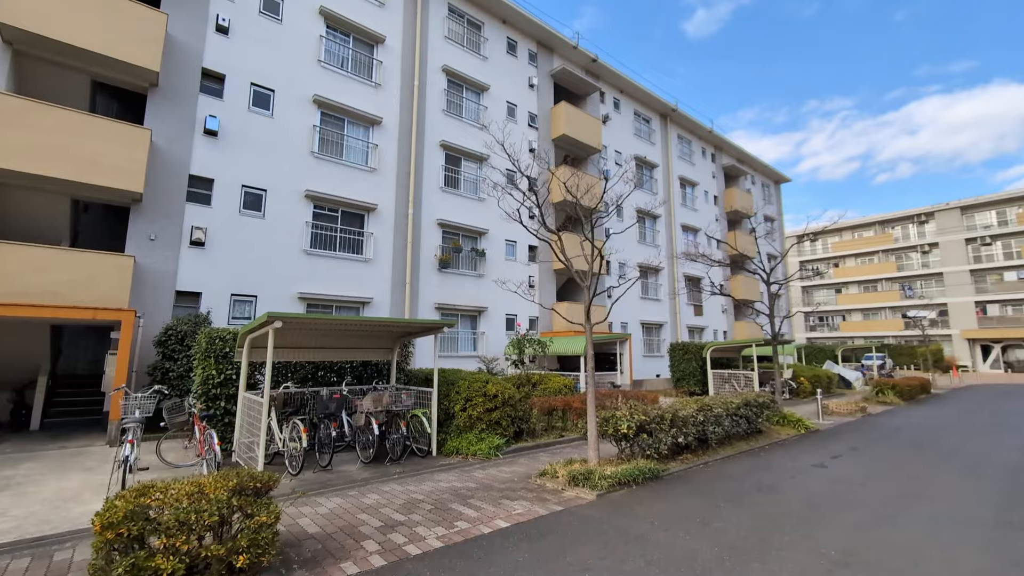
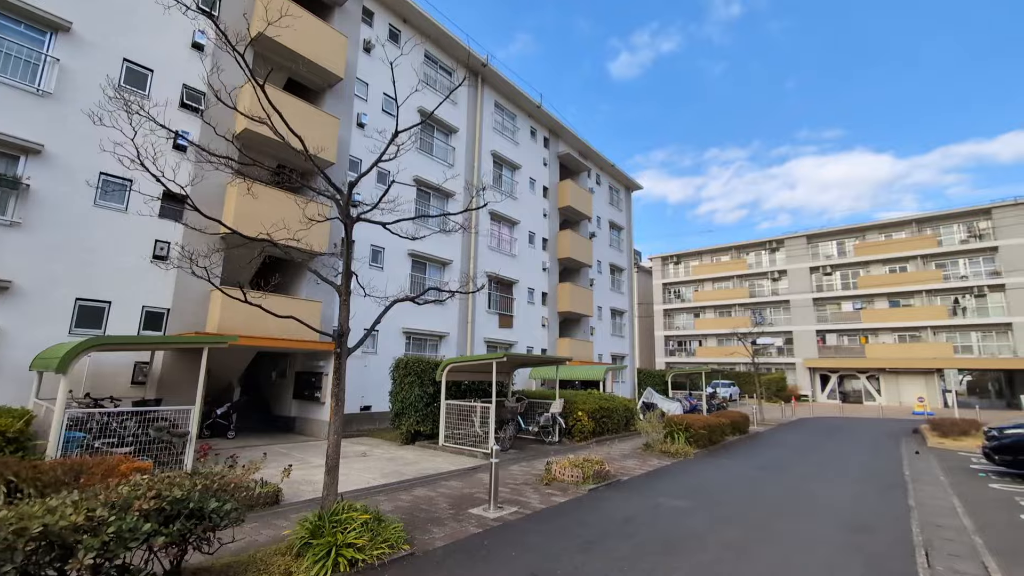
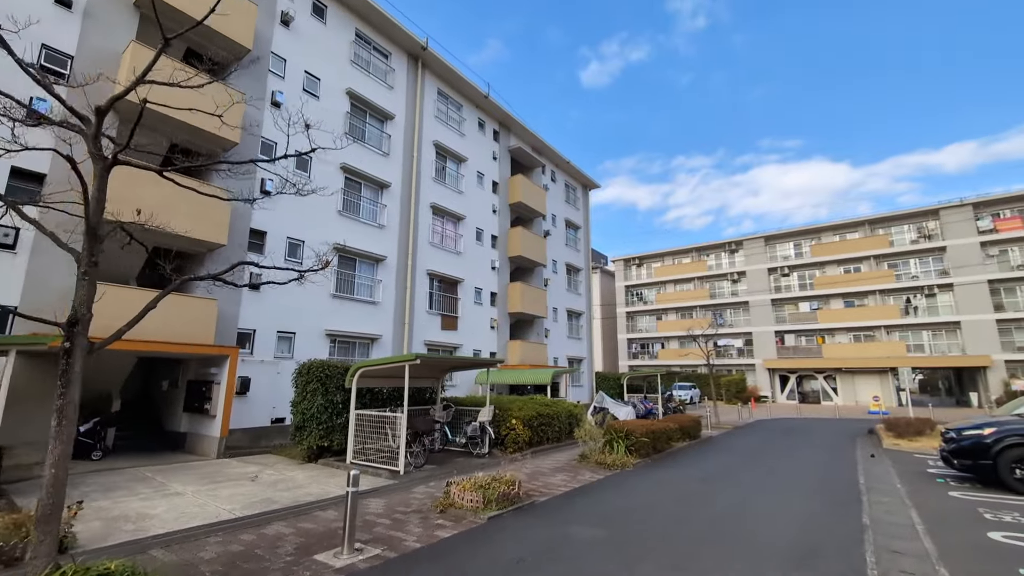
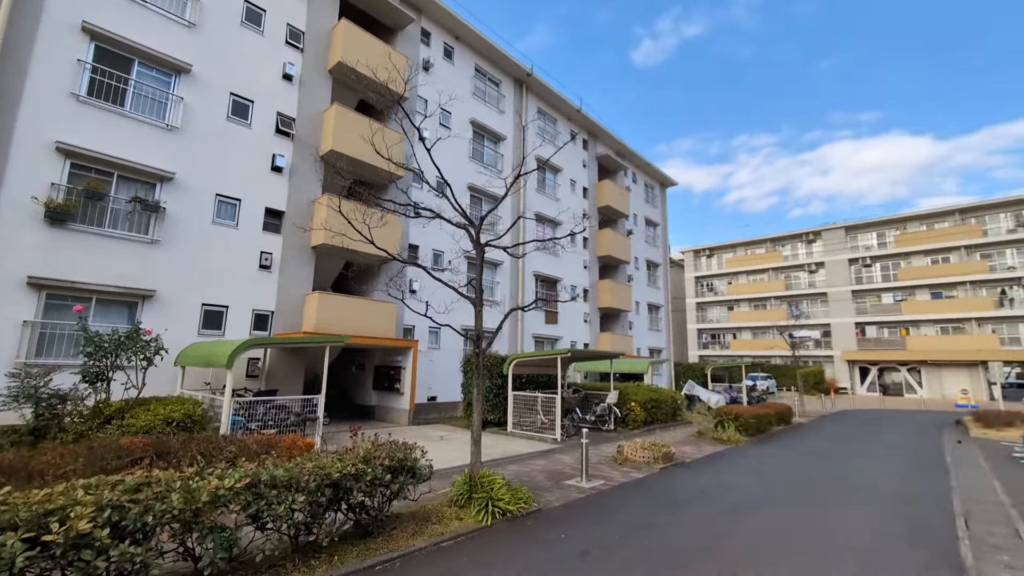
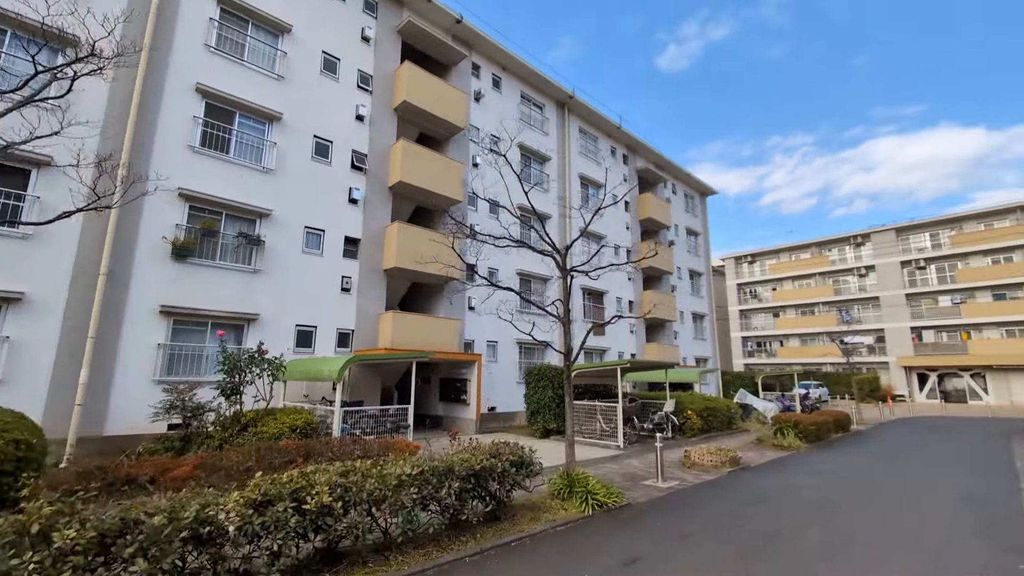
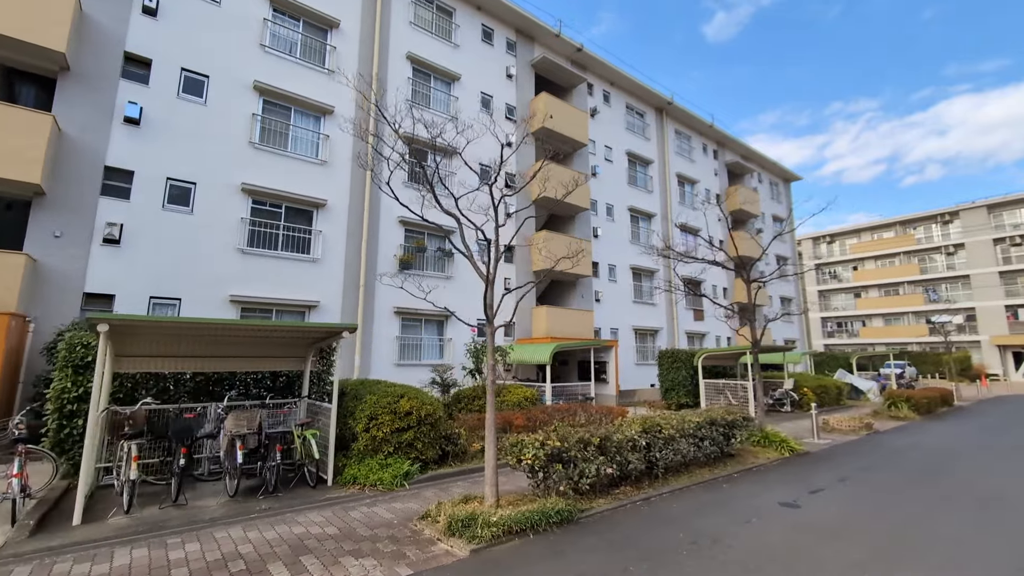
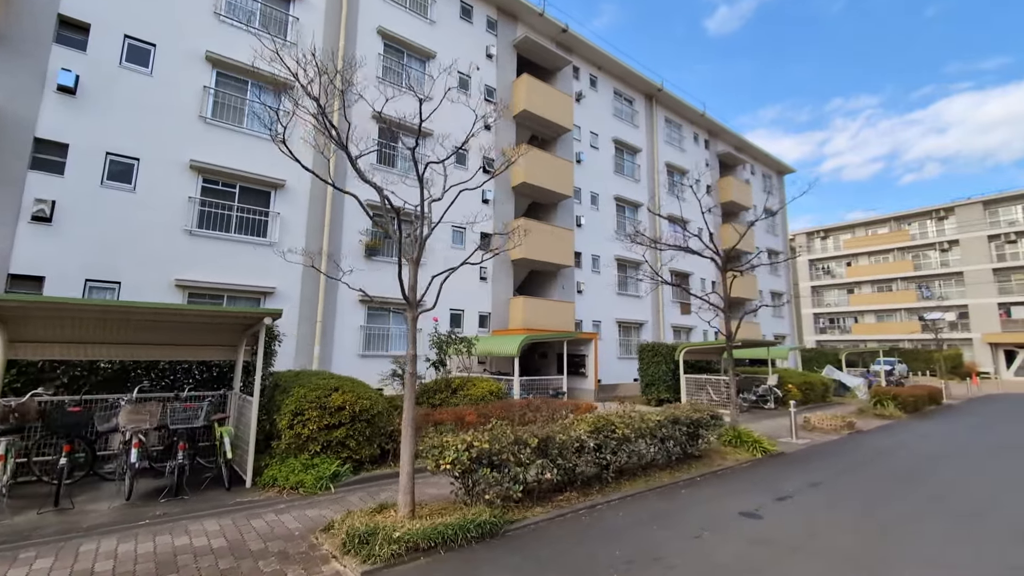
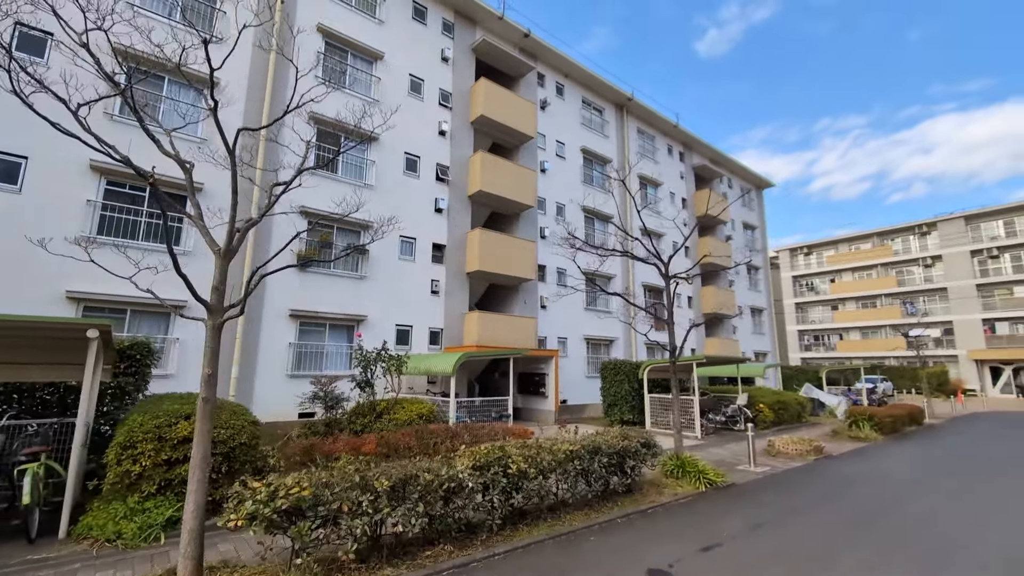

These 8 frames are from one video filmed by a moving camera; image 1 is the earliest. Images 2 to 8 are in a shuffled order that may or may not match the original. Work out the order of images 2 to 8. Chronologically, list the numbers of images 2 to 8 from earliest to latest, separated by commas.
6, 7, 8, 5, 4, 2, 3
